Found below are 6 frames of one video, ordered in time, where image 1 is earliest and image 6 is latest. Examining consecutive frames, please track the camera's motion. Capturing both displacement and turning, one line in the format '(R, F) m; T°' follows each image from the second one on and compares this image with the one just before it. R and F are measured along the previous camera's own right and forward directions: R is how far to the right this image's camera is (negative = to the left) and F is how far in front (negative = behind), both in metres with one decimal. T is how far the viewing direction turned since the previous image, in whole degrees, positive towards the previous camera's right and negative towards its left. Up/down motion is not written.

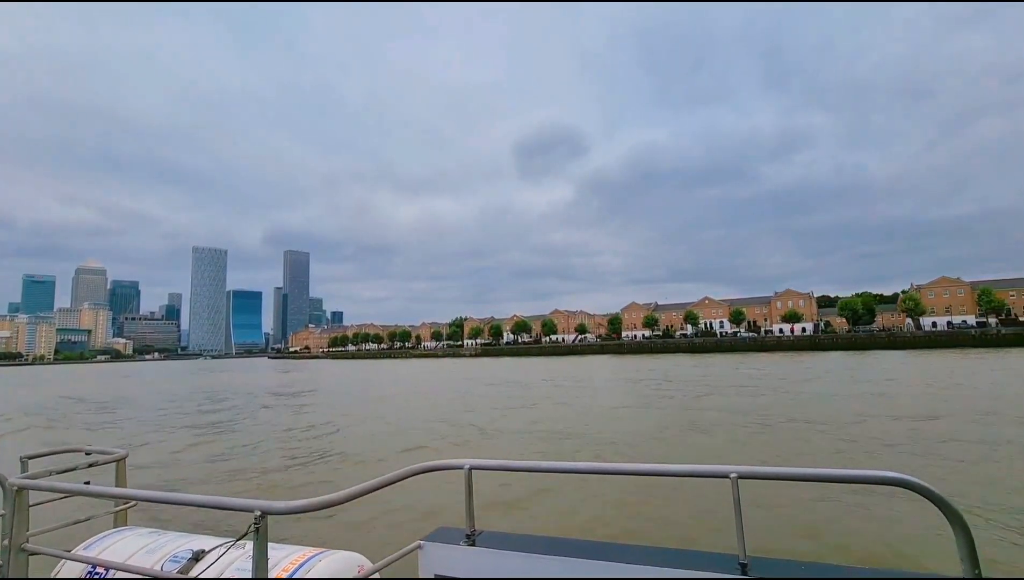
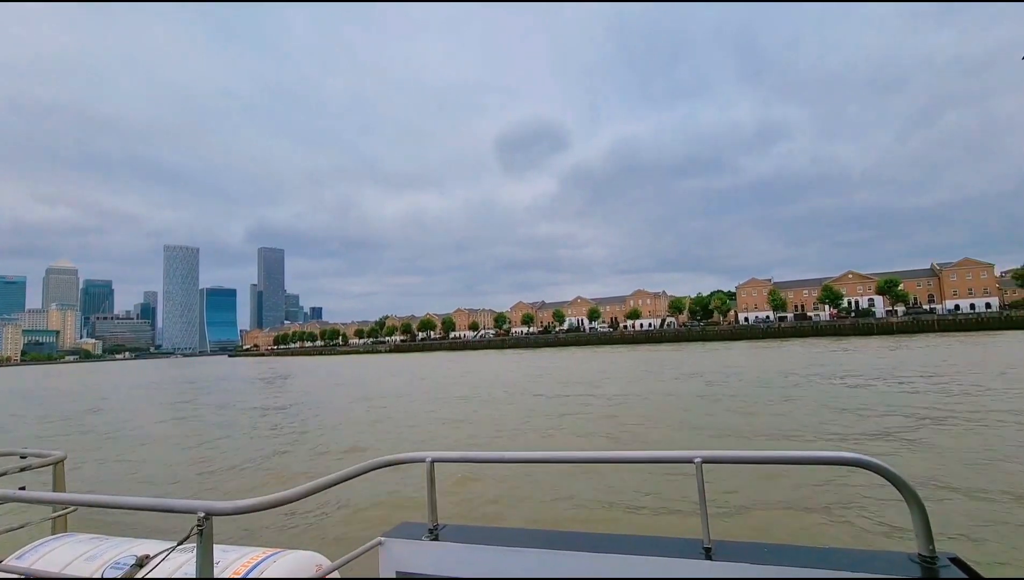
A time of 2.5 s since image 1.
(+2.6, +1.2) m; +1°
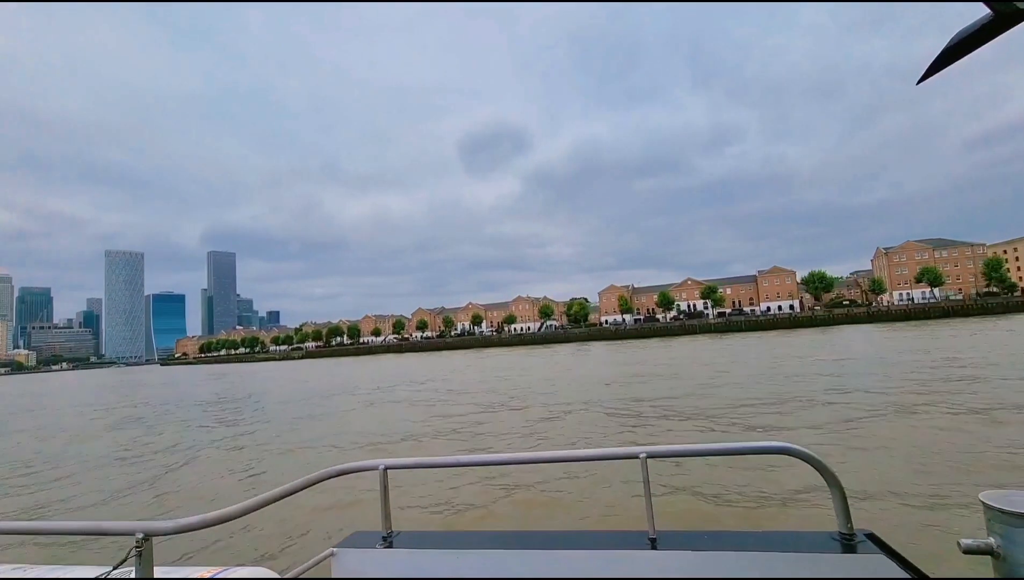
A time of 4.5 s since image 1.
(+2.5, +1.3) m; +3°
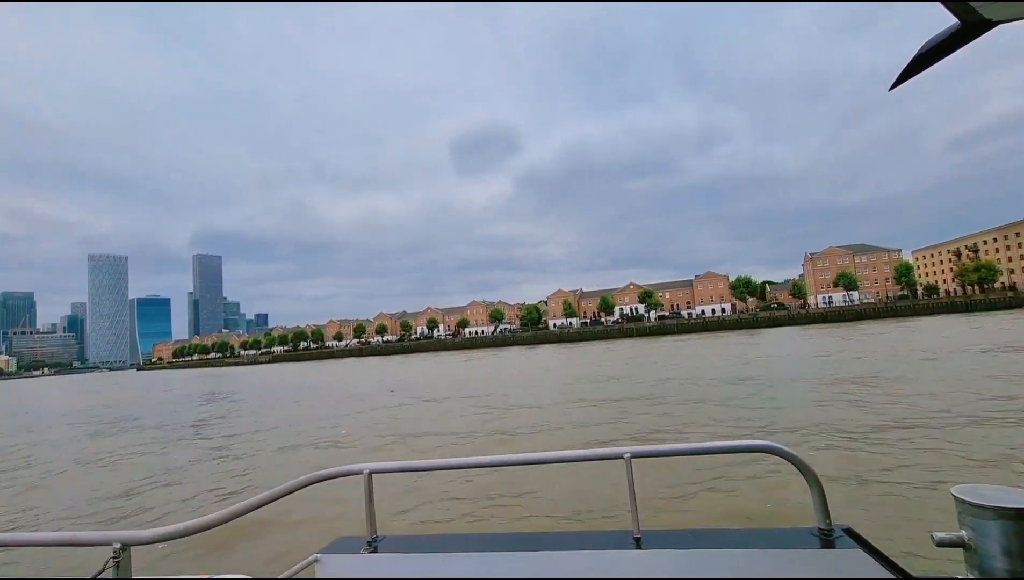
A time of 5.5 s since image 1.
(+0.1, 0.0) m; +1°
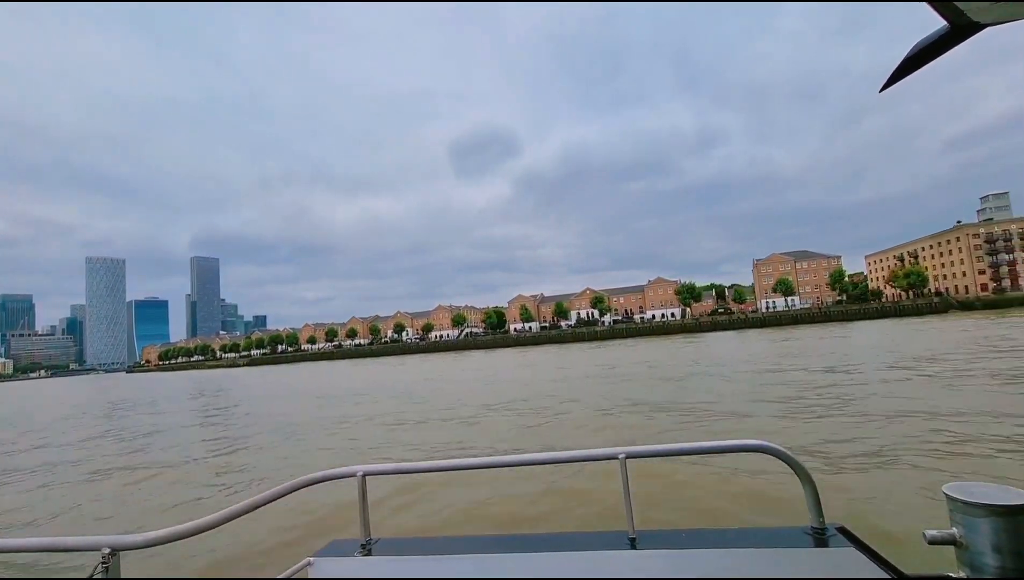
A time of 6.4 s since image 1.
(+0.1, 0.0) m; 0°
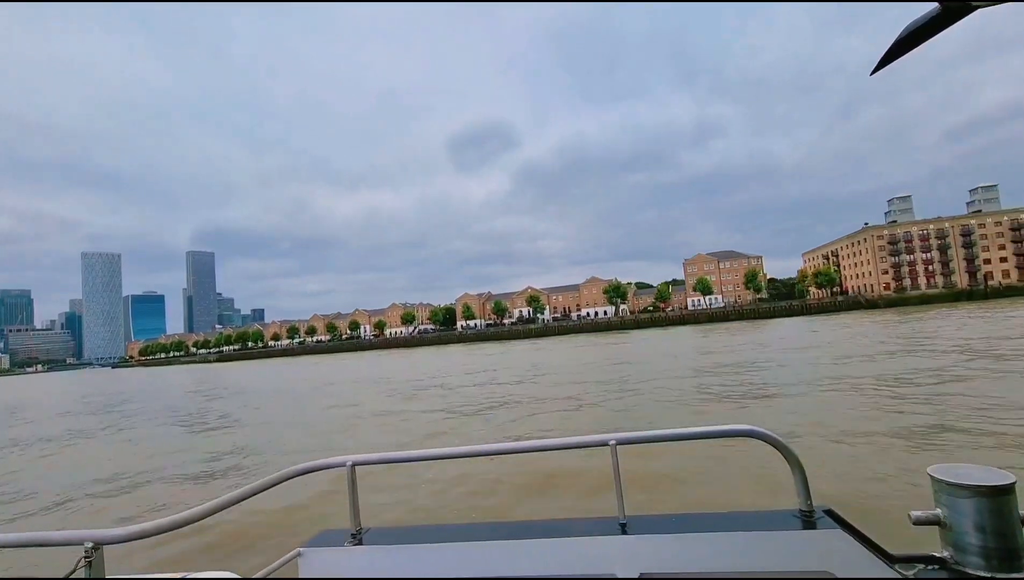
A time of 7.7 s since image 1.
(+0.1, 0.0) m; 0°
